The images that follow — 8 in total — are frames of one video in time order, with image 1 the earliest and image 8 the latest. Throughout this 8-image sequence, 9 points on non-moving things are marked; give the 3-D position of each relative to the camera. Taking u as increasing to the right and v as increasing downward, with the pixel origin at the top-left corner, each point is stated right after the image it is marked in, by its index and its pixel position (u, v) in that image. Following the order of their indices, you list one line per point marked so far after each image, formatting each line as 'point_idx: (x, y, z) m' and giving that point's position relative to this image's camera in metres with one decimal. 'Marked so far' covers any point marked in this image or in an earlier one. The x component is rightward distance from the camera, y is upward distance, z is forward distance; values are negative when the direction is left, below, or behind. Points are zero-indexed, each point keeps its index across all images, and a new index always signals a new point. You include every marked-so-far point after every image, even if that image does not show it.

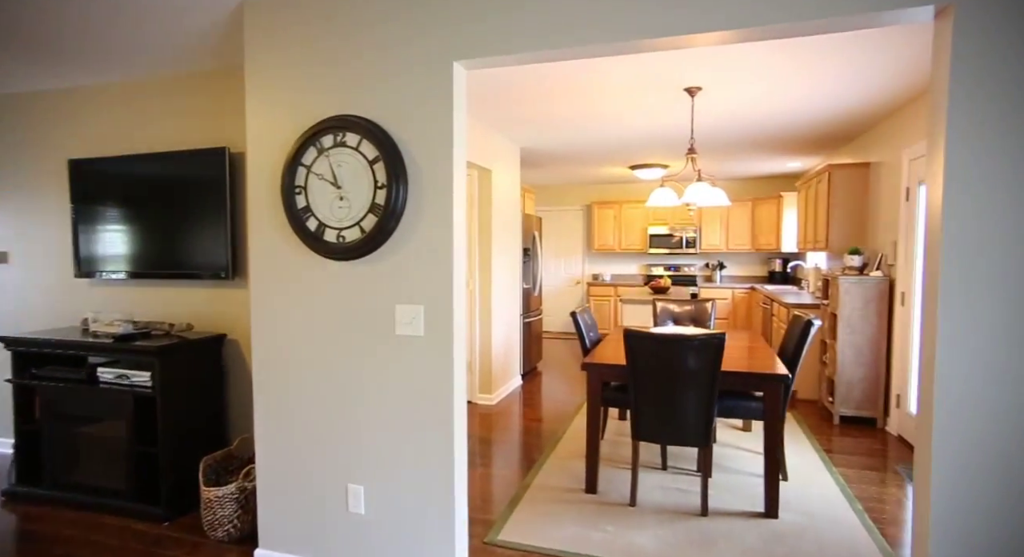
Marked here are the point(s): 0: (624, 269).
0: (+1.6, +0.1, +8.4) m
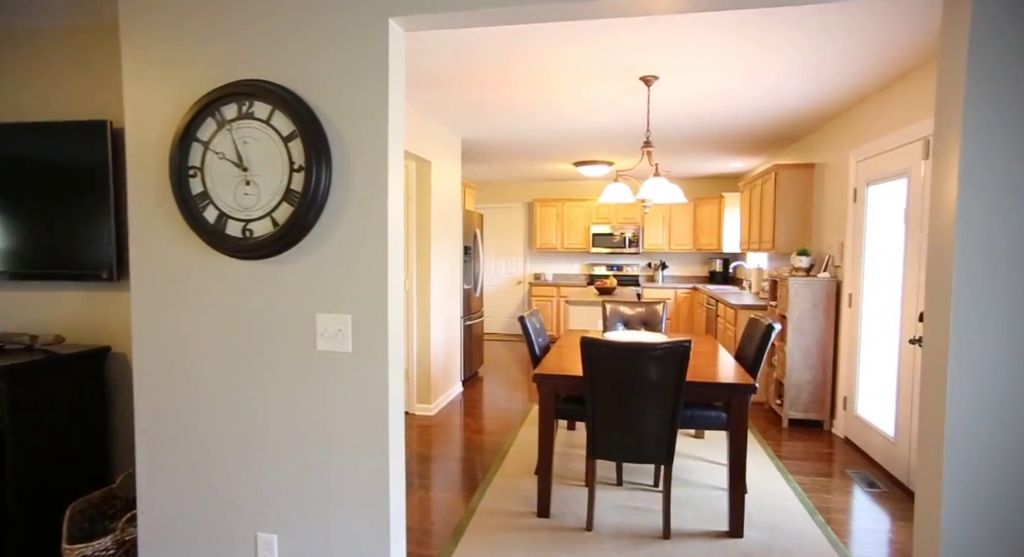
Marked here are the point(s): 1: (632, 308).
0: (+0.8, +0.1, +8.3) m
1: (+0.9, -0.2, +4.3) m
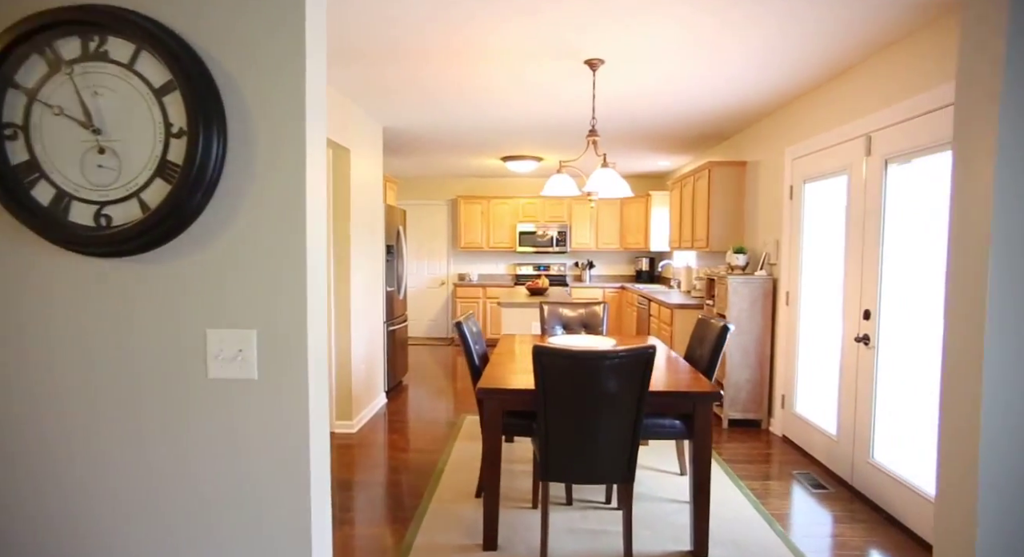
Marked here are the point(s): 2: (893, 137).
0: (-0.3, +0.1, +8.0) m
1: (+0.4, -0.2, +4.0) m
2: (+1.9, +0.7, +2.8) m
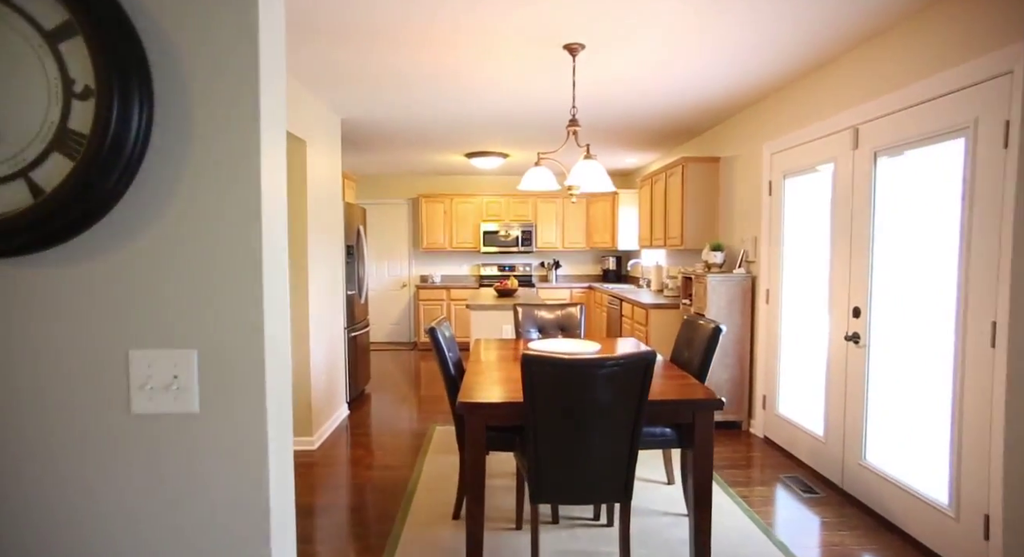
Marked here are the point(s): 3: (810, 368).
0: (-0.8, +0.1, +7.7) m
1: (+0.2, -0.2, +3.8) m
2: (+1.8, +0.7, +2.7) m
3: (+1.7, -0.5, +3.3) m
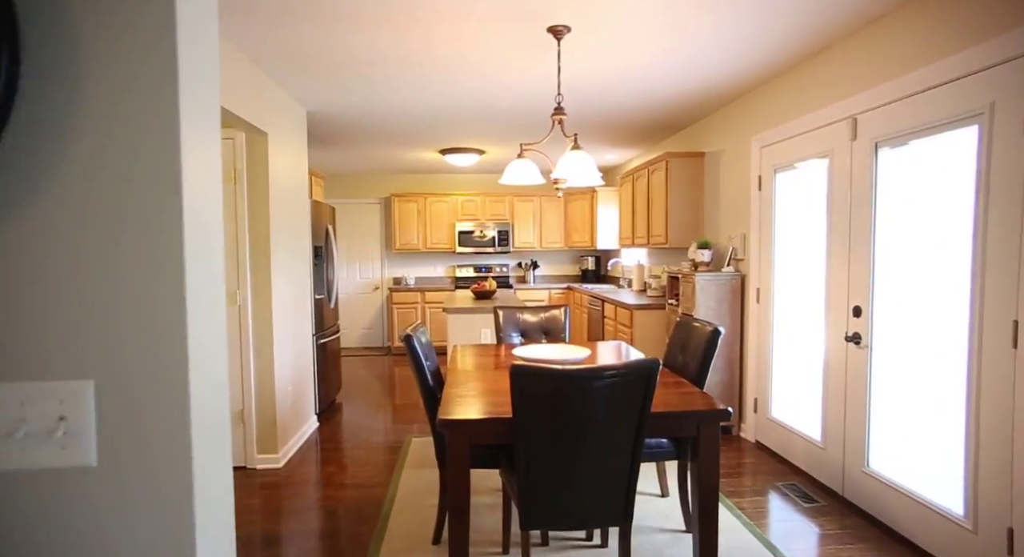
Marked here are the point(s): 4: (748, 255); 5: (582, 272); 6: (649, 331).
0: (-1.1, +0.1, +7.4) m
1: (+0.1, -0.2, +3.6) m
2: (+1.7, +0.7, +2.6) m
3: (+1.6, -0.5, +3.2) m
4: (+1.6, +0.2, +3.7) m
5: (+0.9, +0.1, +7.4) m
6: (+1.1, -0.4, +4.5) m
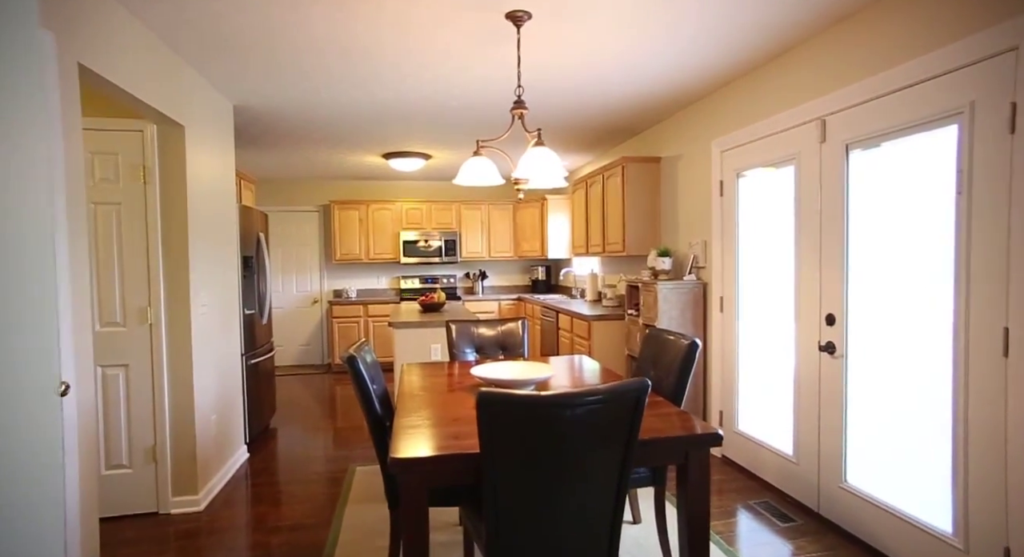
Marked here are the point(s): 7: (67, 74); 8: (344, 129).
0: (-1.7, -0.1, +7.0) m
1: (-0.2, -0.3, +3.3) m
2: (+1.5, +0.7, +2.5) m
3: (+1.4, -0.5, +3.0) m
4: (+1.3, +0.1, +3.6) m
5: (+0.3, 0.0, +7.2) m
6: (+0.7, -0.5, +4.3) m
7: (-1.6, +0.7, +2.0) m
8: (-1.3, +1.1, +4.4) m
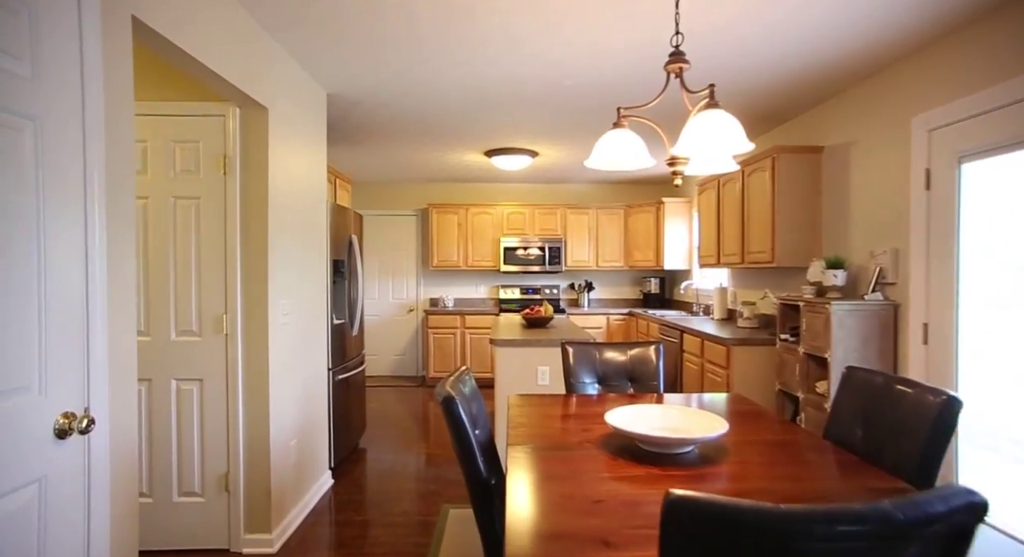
0: (-0.5, -0.2, +6.6) m
1: (+0.5, -0.4, +2.7) m
2: (+2.0, +0.6, +1.6) m
3: (+2.0, -0.6, +2.2) m
4: (+1.9, 0.0, +2.7) m
5: (+1.5, -0.2, +6.5) m
6: (+1.5, -0.6, +3.5) m
7: (-1.1, +0.7, +1.6) m
8: (-0.5, +1.1, +4.0) m
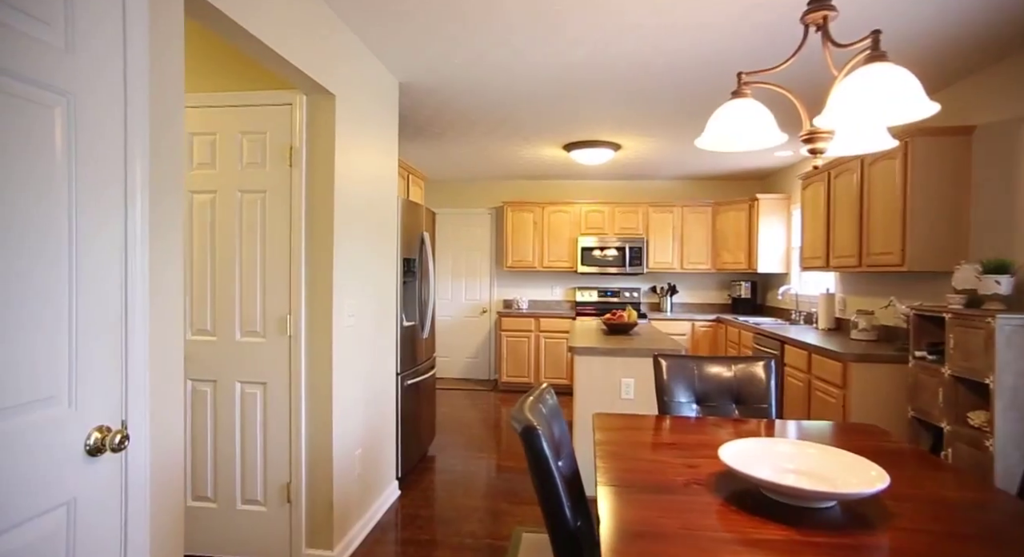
0: (+0.4, -0.2, +6.3) m
1: (+0.8, -0.4, +2.3) m
2: (+2.2, +0.6, +1.1) m
3: (+2.2, -0.7, +1.6) m
4: (+2.3, 0.0, +2.2) m
5: (+2.3, -0.2, +5.9) m
6: (+1.9, -0.6, +3.0) m
7: (-0.9, +0.7, +1.4) m
8: (+0.1, +1.1, +3.7) m
